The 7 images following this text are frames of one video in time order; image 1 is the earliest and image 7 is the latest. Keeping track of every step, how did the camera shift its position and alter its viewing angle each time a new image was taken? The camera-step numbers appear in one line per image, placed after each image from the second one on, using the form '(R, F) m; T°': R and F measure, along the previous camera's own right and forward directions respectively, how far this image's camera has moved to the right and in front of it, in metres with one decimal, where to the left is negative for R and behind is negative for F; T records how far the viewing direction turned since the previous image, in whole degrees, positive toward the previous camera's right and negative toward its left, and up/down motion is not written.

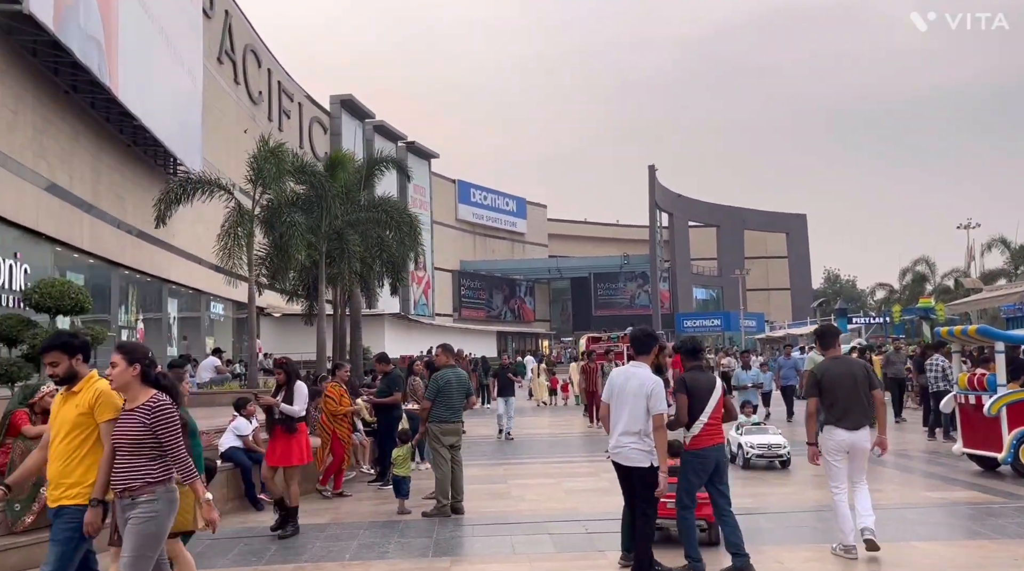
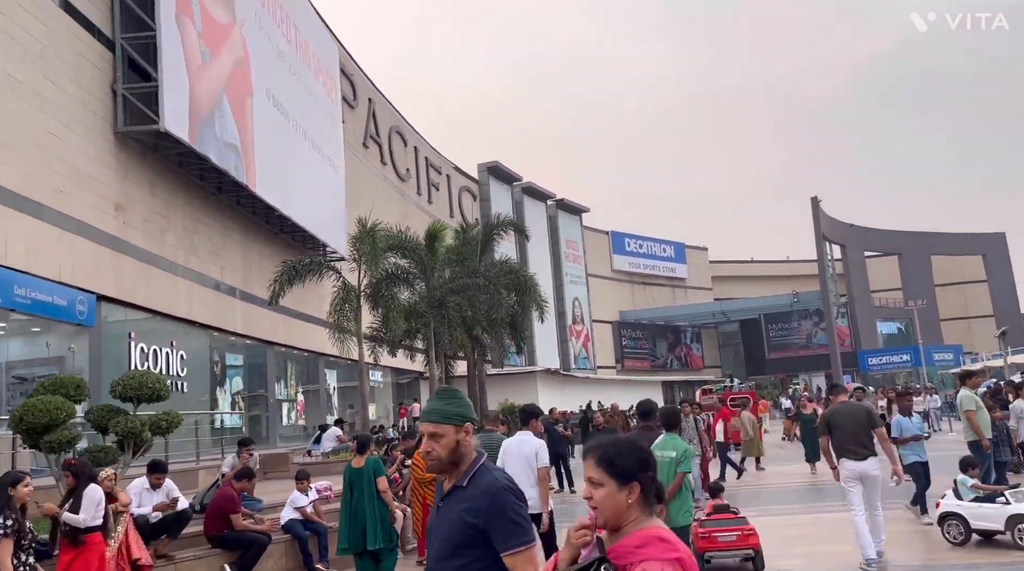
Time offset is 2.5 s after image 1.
(+2.3, 0.0) m; -13°
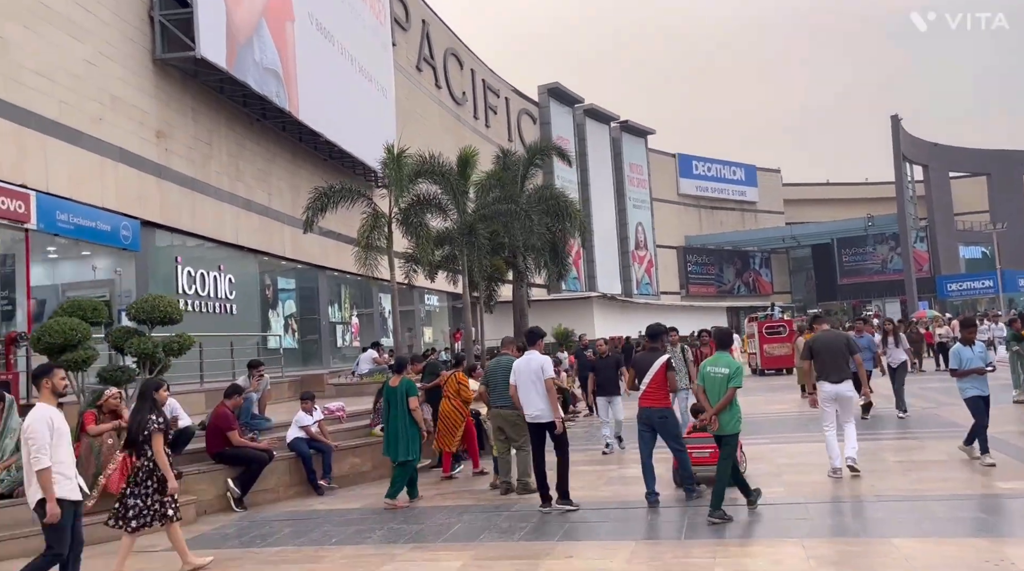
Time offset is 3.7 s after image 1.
(+1.2, +0.2) m; -6°
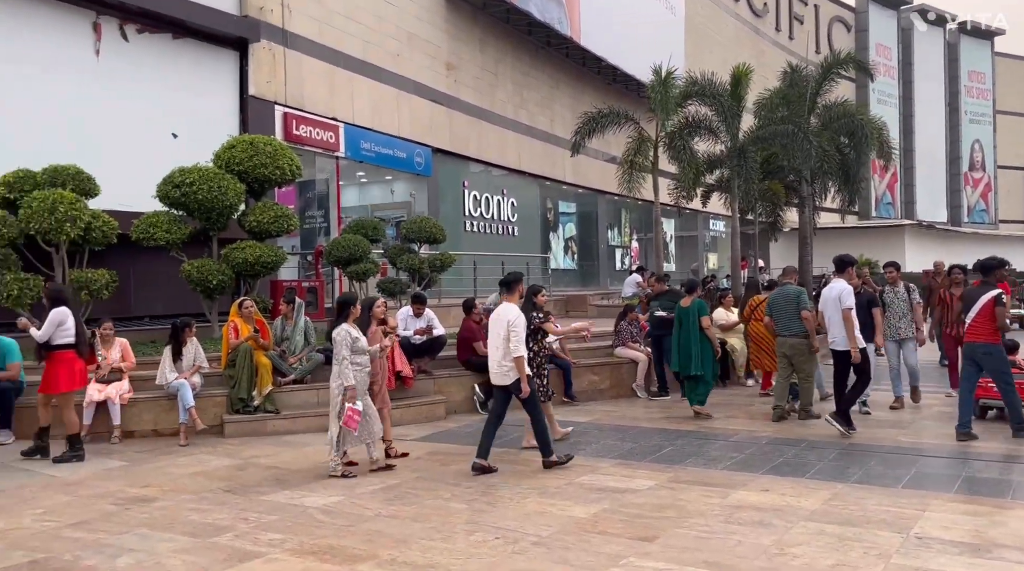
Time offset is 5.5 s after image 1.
(+1.2, 0.0) m; -20°
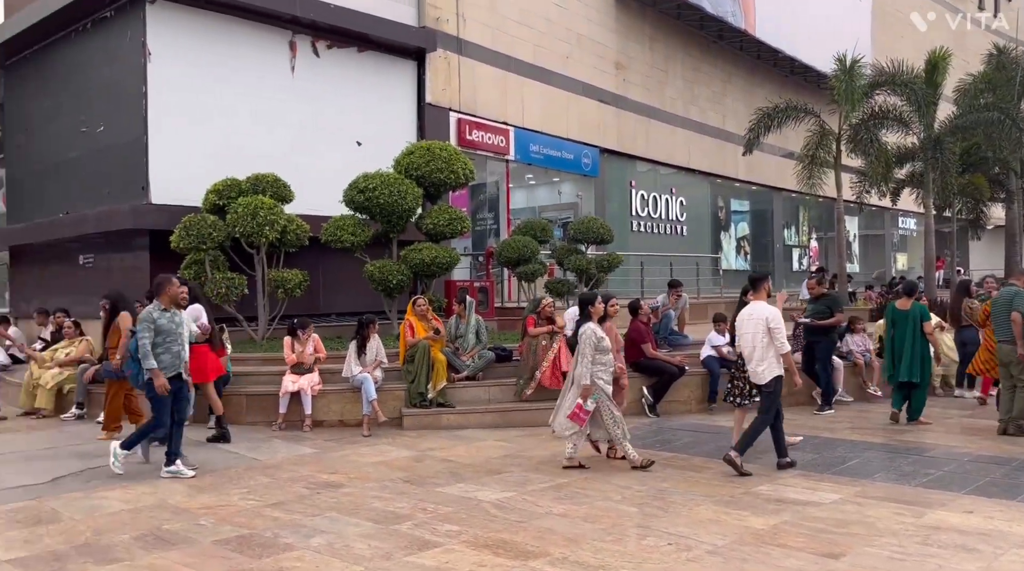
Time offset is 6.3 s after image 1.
(-0.1, 0.0) m; -10°
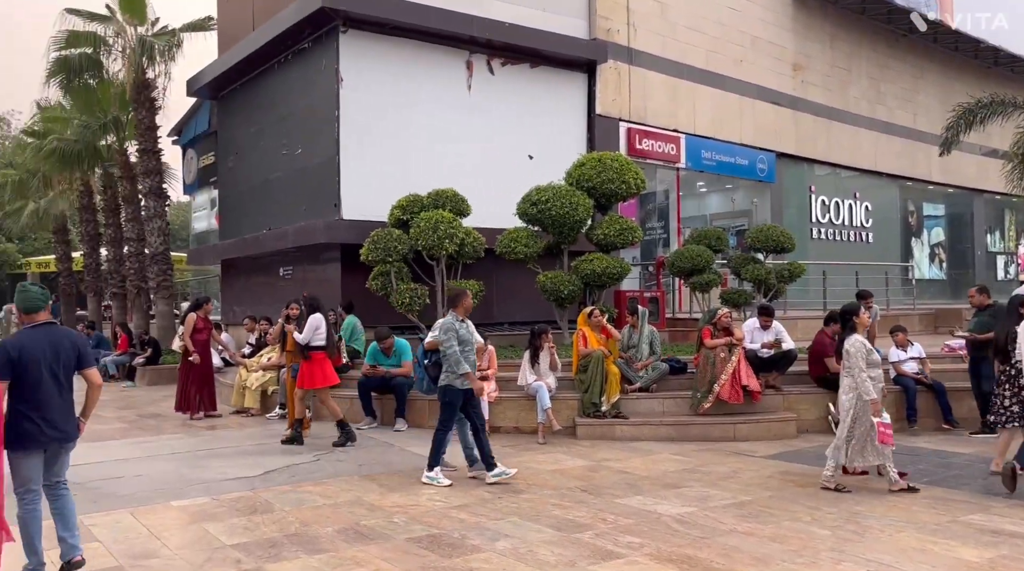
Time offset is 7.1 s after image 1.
(-0.1, 0.0) m; -10°
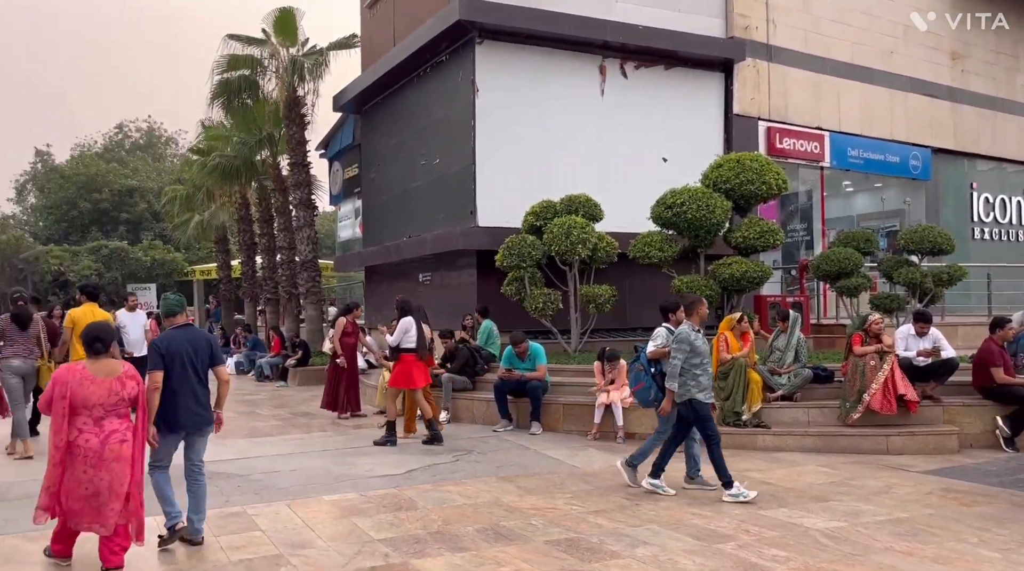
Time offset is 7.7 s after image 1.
(-0.1, +0.1) m; -8°
